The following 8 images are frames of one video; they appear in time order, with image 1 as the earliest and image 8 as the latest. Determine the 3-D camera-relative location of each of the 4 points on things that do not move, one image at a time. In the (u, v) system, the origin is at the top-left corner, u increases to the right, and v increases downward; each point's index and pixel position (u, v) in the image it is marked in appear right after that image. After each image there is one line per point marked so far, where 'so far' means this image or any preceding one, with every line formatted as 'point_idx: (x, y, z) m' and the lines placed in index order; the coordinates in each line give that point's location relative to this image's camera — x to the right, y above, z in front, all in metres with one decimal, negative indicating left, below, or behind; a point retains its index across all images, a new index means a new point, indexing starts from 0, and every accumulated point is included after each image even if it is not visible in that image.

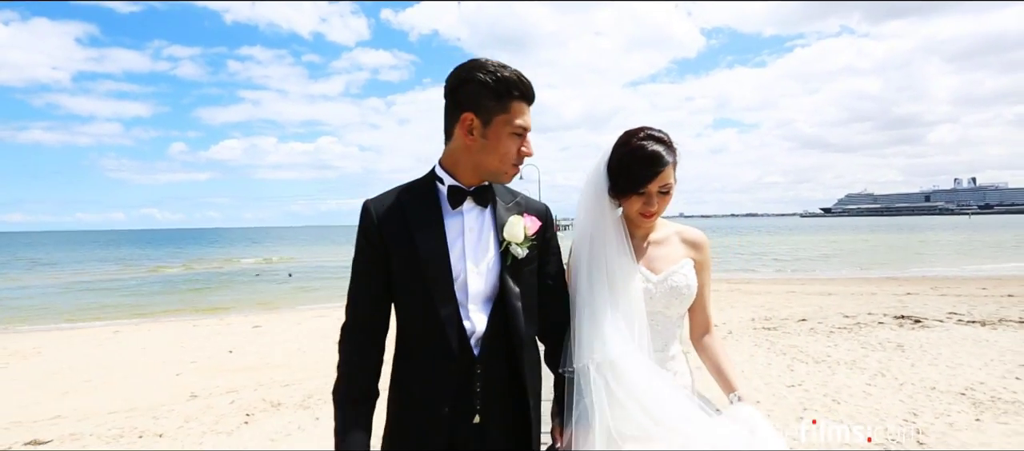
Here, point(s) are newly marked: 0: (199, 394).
0: (-4.8, -2.6, +8.6) m
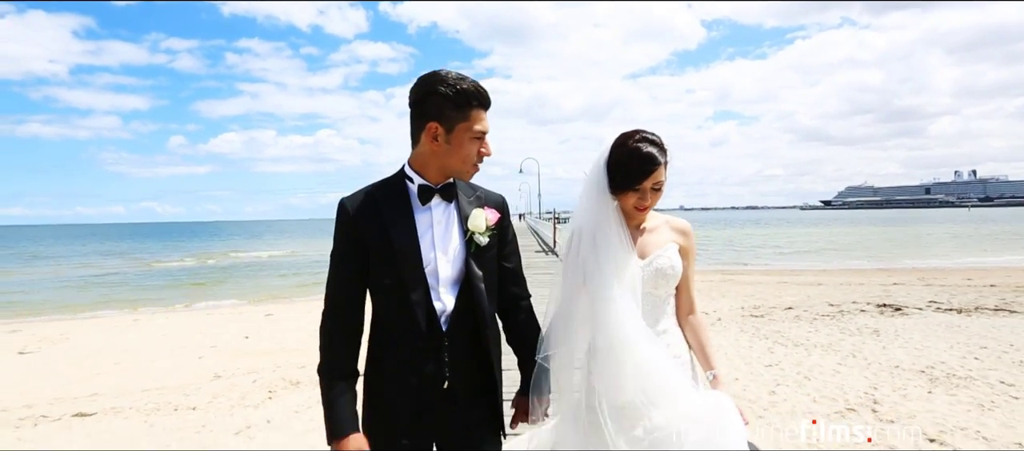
0: (-4.8, -2.5, +9.3) m
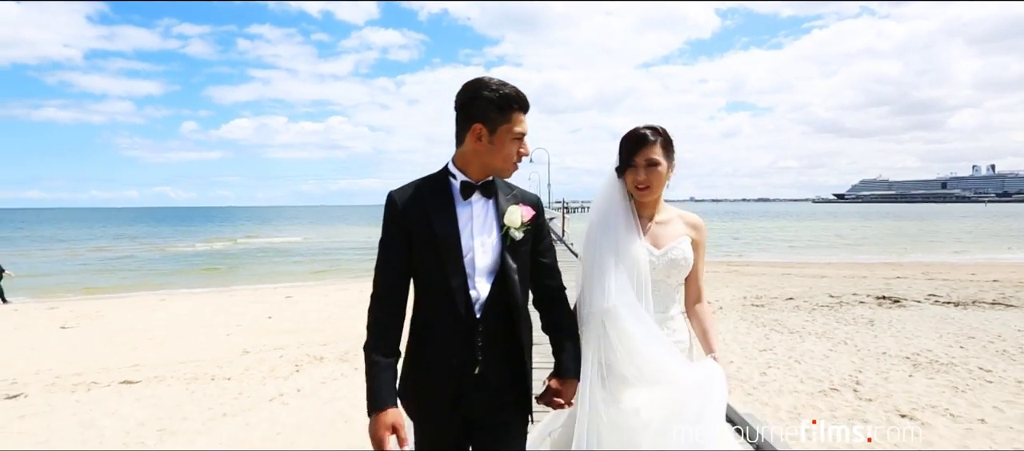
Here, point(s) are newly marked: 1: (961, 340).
0: (-4.6, -2.2, +10.0) m
1: (+7.3, -1.9, +9.2) m
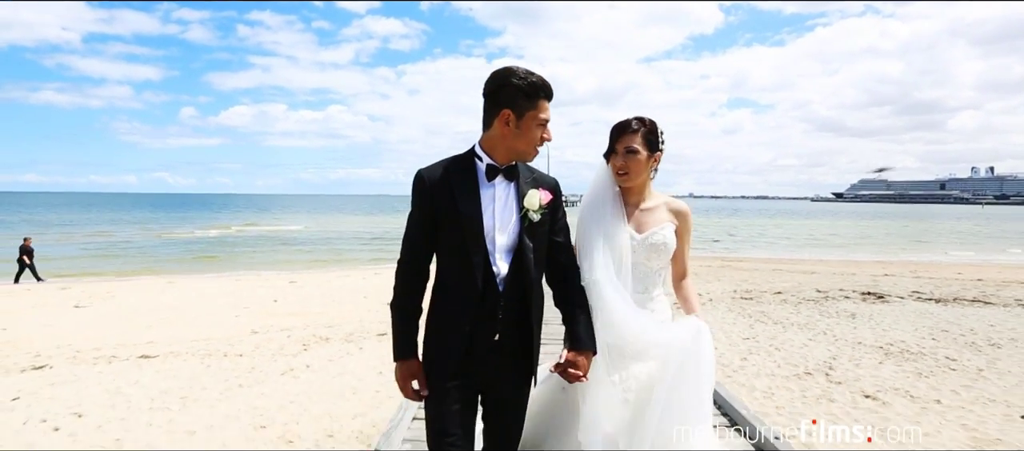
0: (-4.7, -2.0, +10.5) m
1: (+7.3, -1.8, +9.7) m
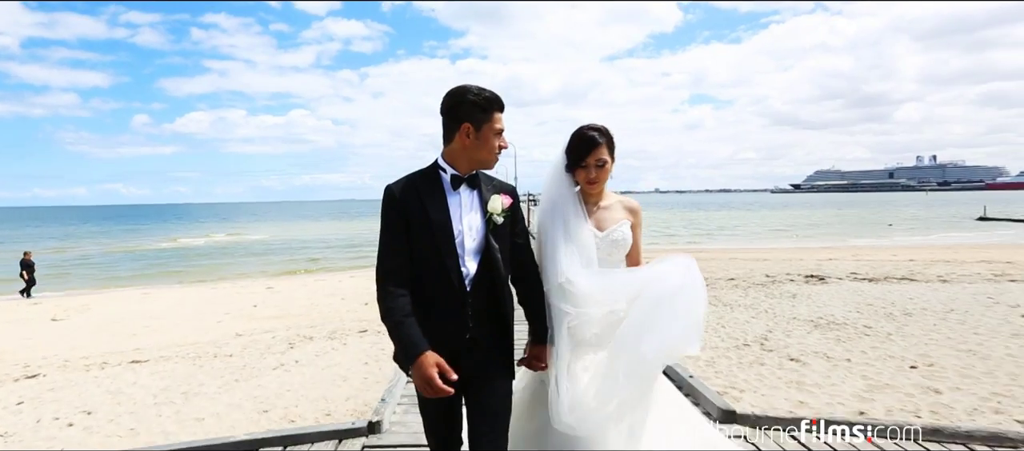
0: (-5.3, -2.1, +11.0) m
1: (+6.7, -1.6, +10.9) m
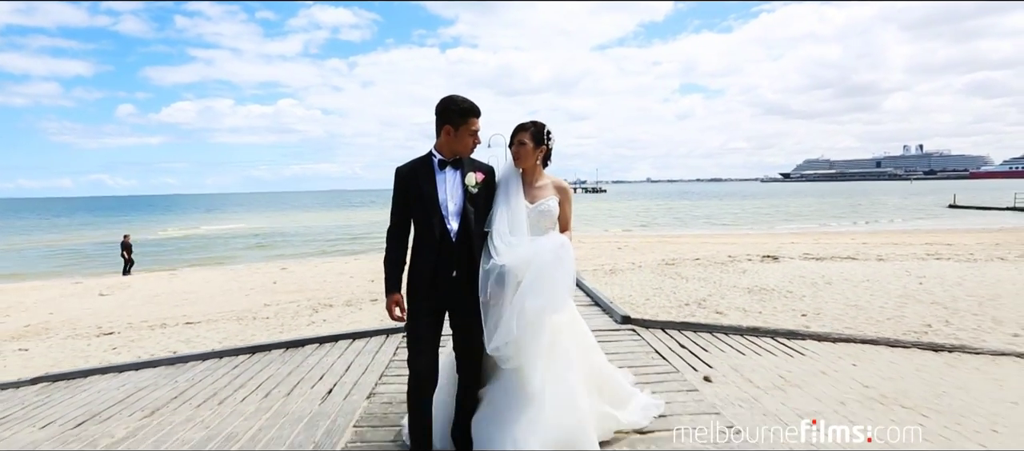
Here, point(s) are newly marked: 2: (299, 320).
0: (-5.5, -1.8, +12.8) m
1: (+6.5, -1.2, +12.9) m
2: (-4.0, -1.8, +10.5) m
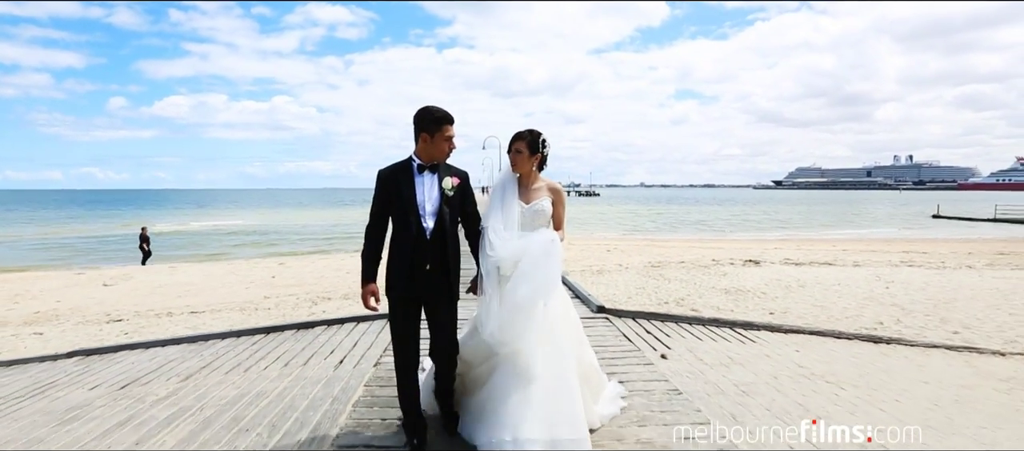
0: (-5.8, -1.7, +13.4) m
1: (+6.3, -1.4, +13.6) m
2: (-4.2, -1.7, +11.1) m
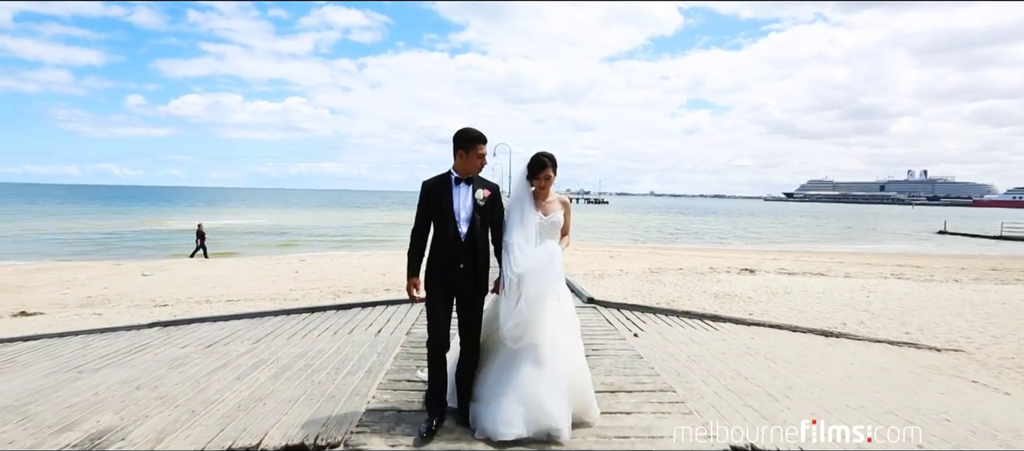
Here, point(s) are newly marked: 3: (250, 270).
0: (-5.6, -1.6, +14.5) m
1: (+6.4, -1.6, +14.6) m
2: (-4.1, -1.7, +12.2) m
3: (-8.3, -1.4, +17.6) m
